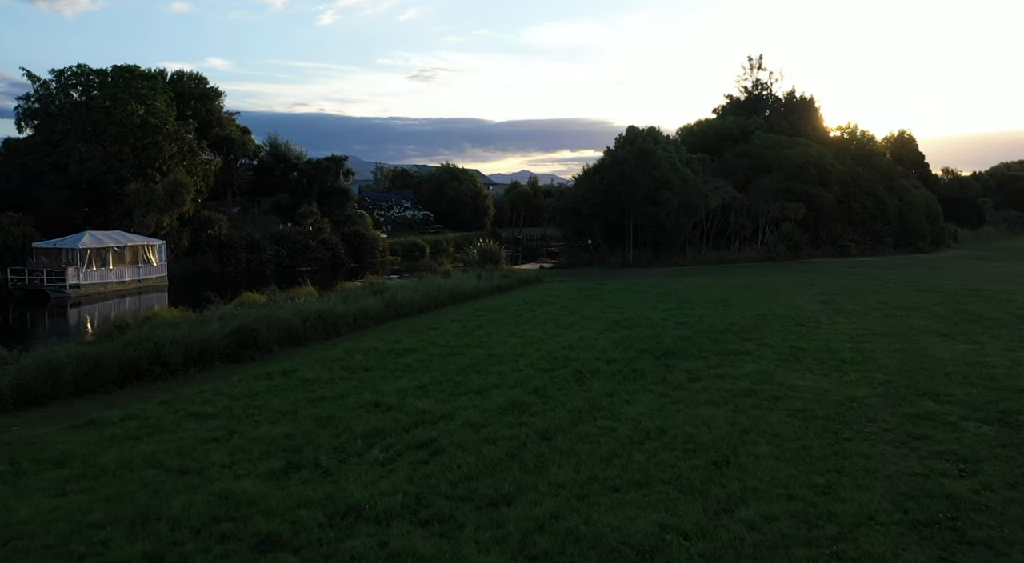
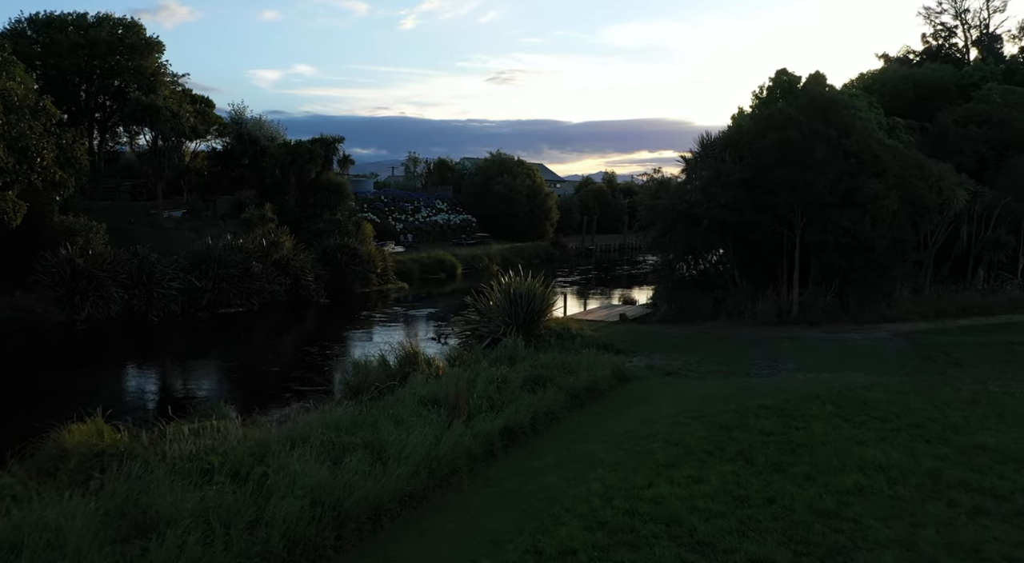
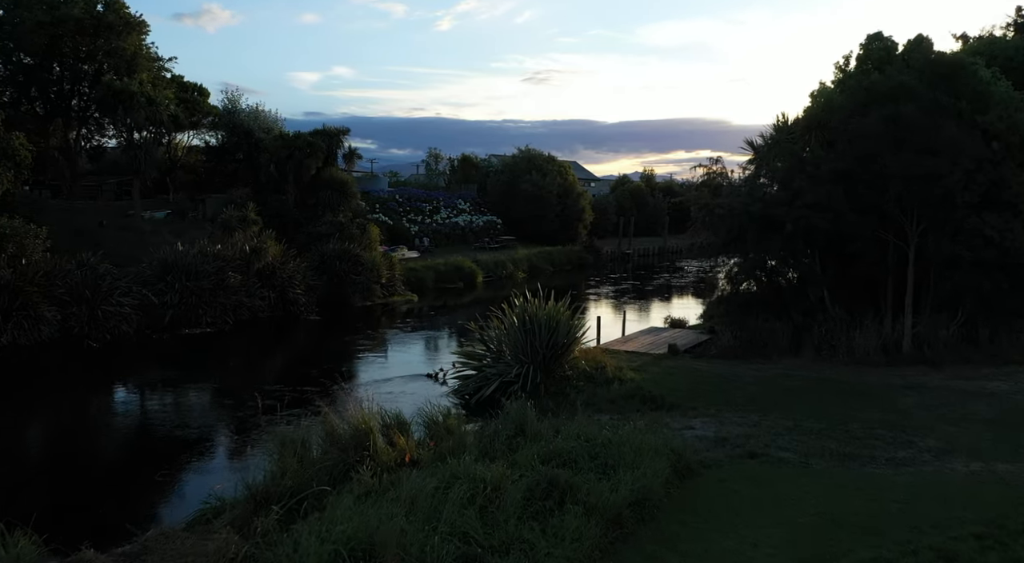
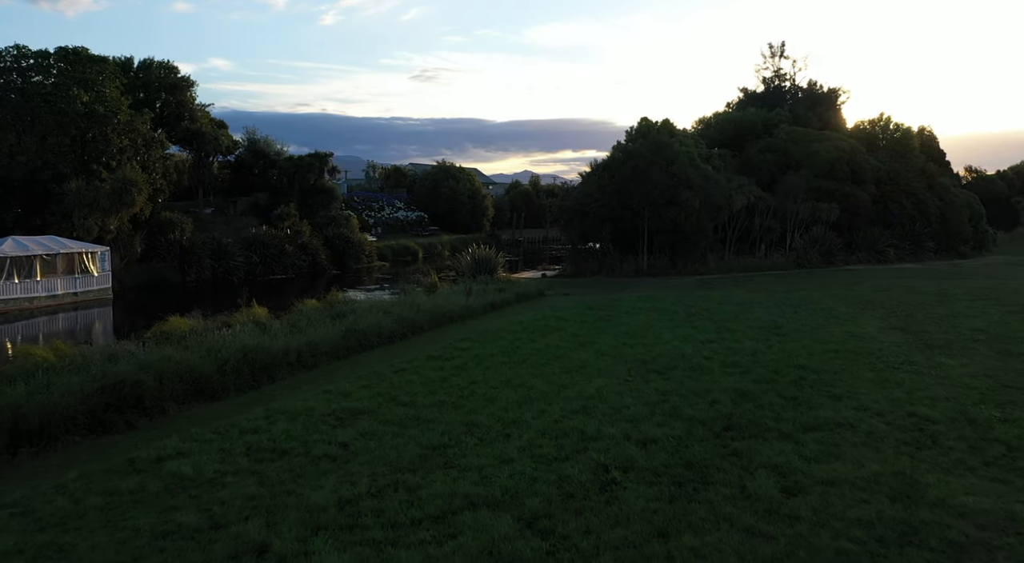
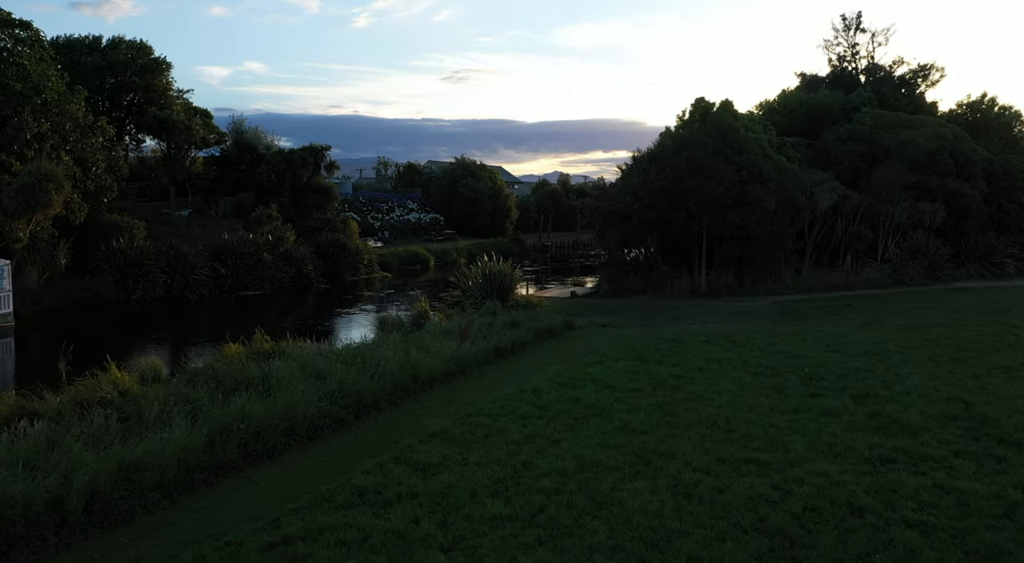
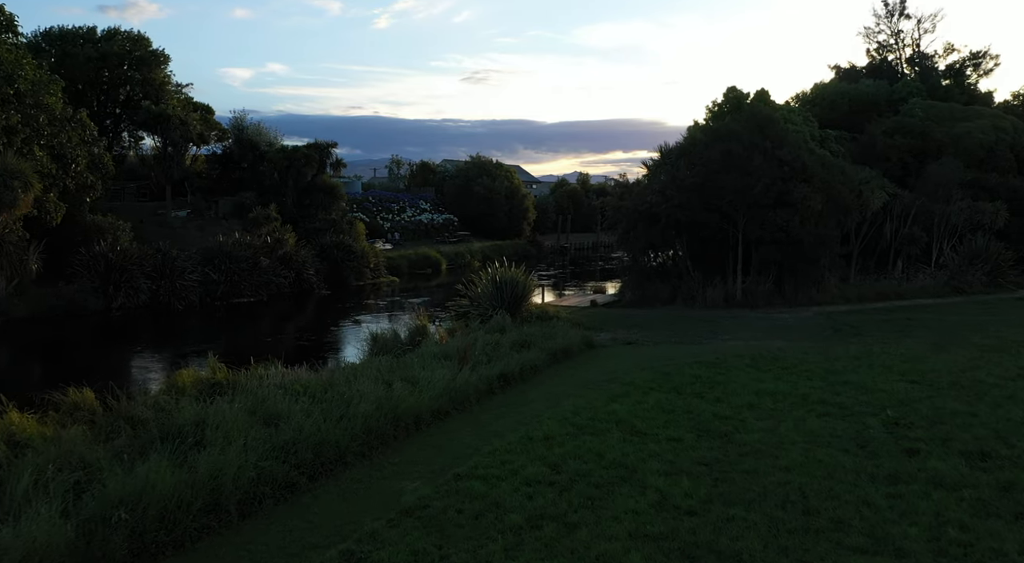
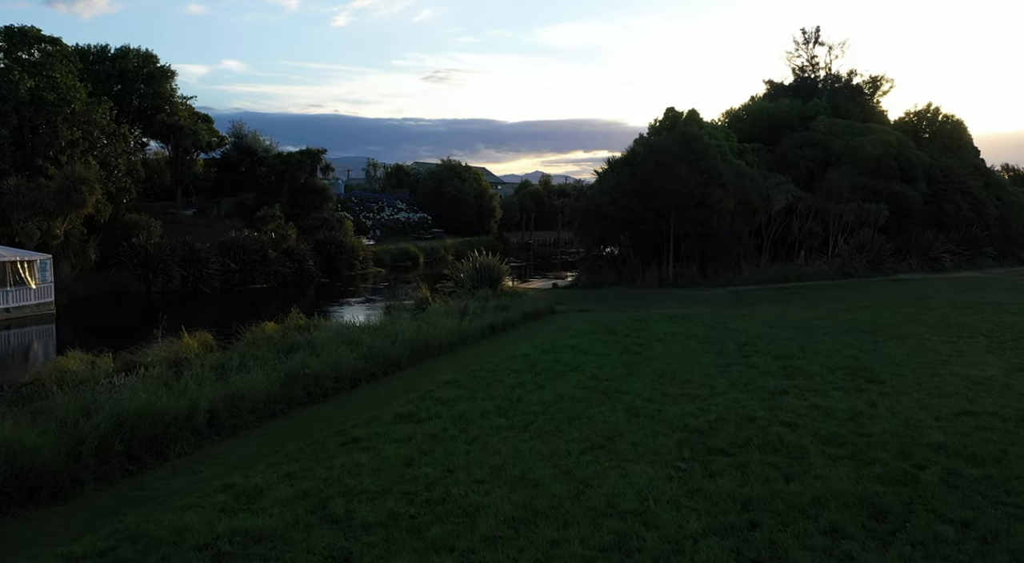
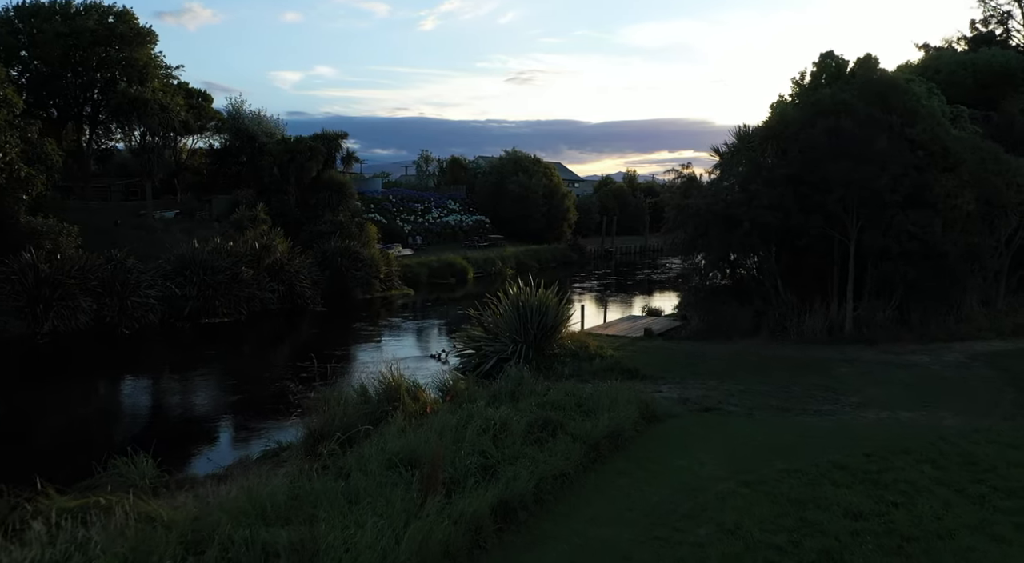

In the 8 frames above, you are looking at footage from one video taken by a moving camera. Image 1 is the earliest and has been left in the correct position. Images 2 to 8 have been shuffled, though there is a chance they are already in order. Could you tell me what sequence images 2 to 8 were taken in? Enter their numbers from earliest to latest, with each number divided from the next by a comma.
4, 7, 5, 6, 2, 8, 3
